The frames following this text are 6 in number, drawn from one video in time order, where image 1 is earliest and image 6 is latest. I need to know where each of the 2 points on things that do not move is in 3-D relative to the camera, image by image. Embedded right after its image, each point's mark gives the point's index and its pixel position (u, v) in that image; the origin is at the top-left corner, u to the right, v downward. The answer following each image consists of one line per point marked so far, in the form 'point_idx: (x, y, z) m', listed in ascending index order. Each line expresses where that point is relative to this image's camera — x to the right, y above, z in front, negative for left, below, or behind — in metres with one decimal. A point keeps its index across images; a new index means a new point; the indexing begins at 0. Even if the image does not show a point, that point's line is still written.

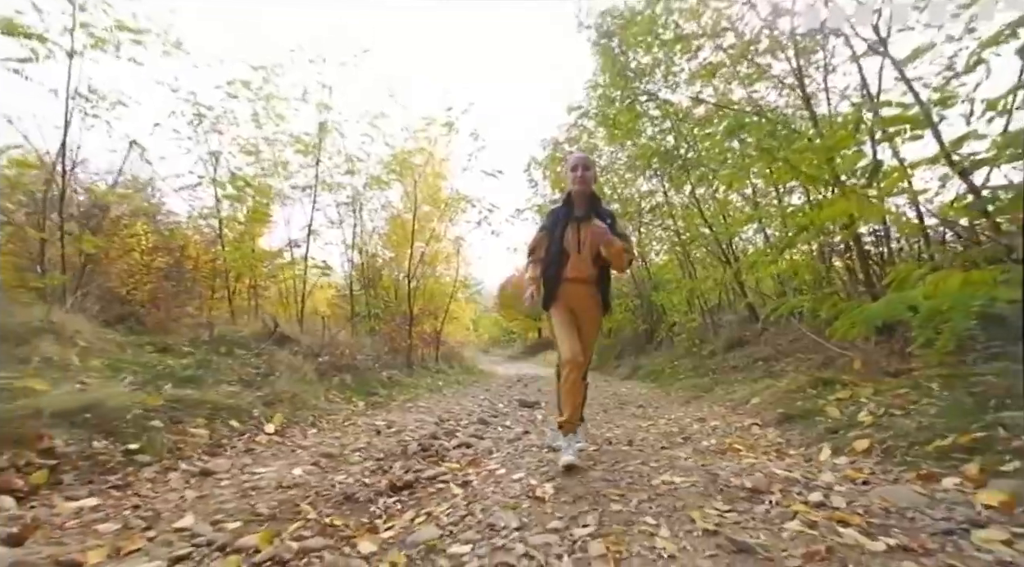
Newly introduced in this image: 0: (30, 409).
0: (-2.6, -0.7, +2.4) m
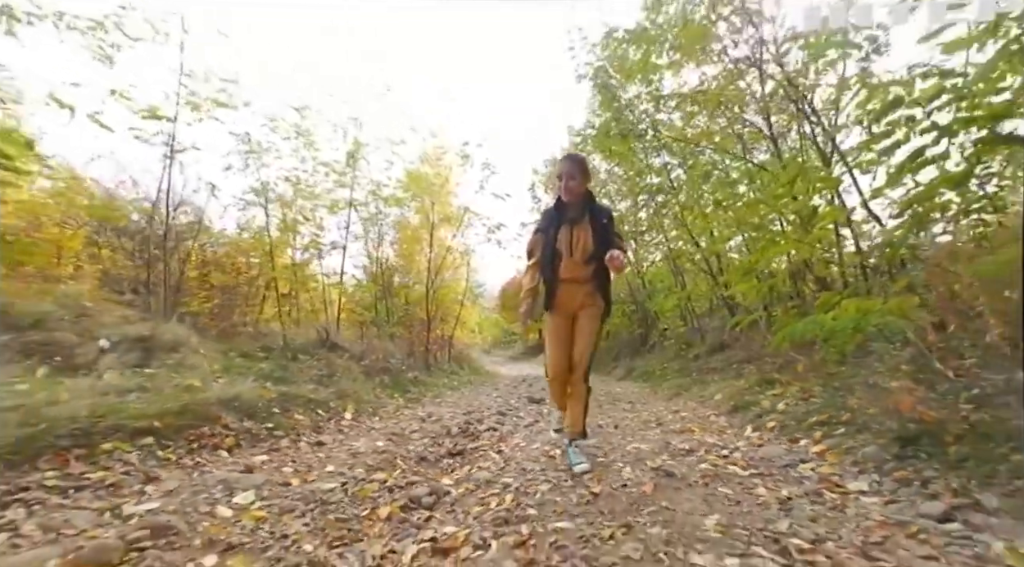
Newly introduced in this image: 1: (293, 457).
0: (-2.5, -0.9, +3.5) m
1: (-1.6, -1.3, +3.2) m
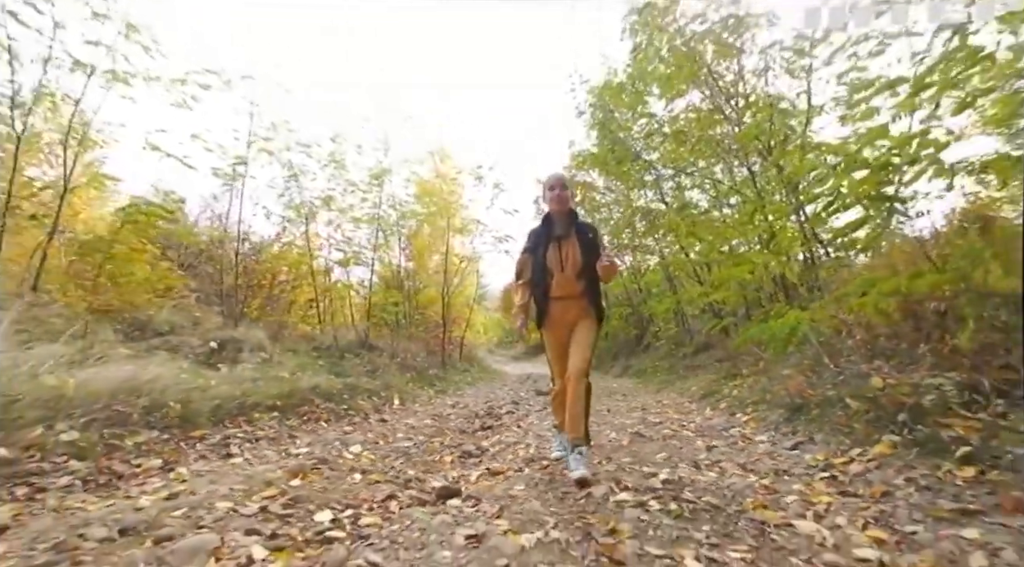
0: (-2.3, -1.1, +4.7) m
1: (-1.4, -1.4, +4.3) m
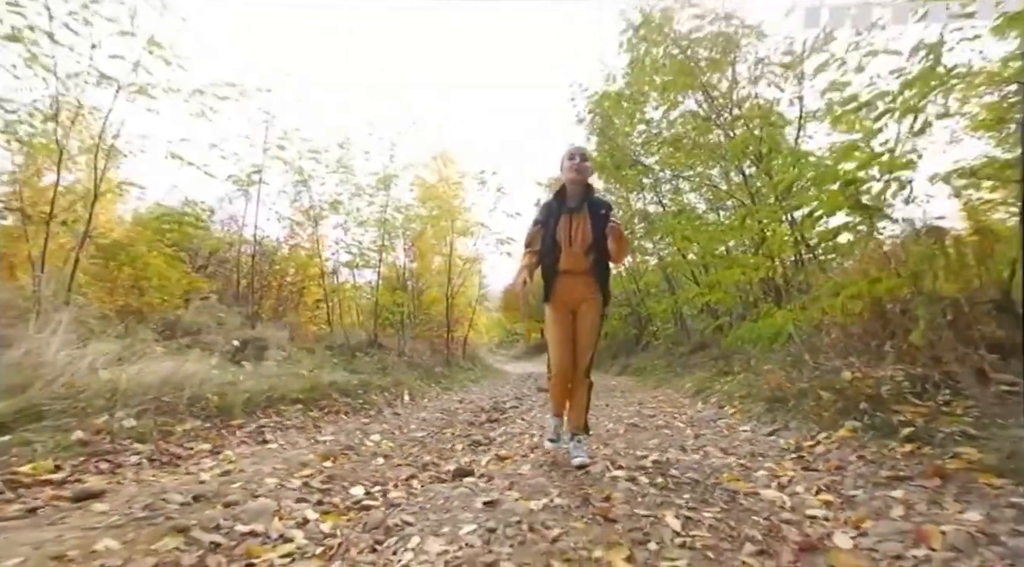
0: (-2.2, -1.1, +5.0) m
1: (-1.4, -1.5, +4.7) m
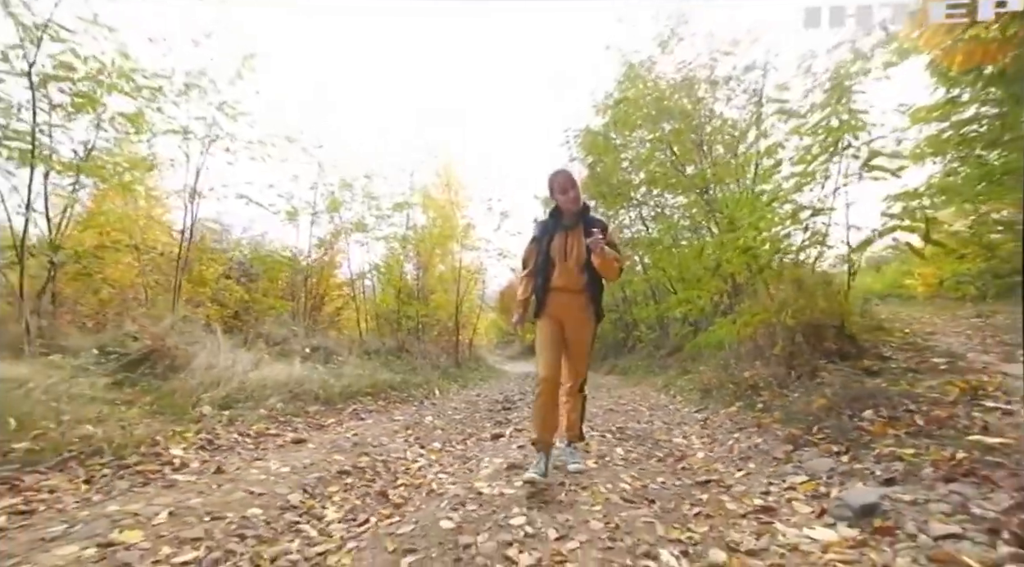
0: (-2.1, -1.5, +6.6) m
1: (-1.2, -1.8, +6.3) m
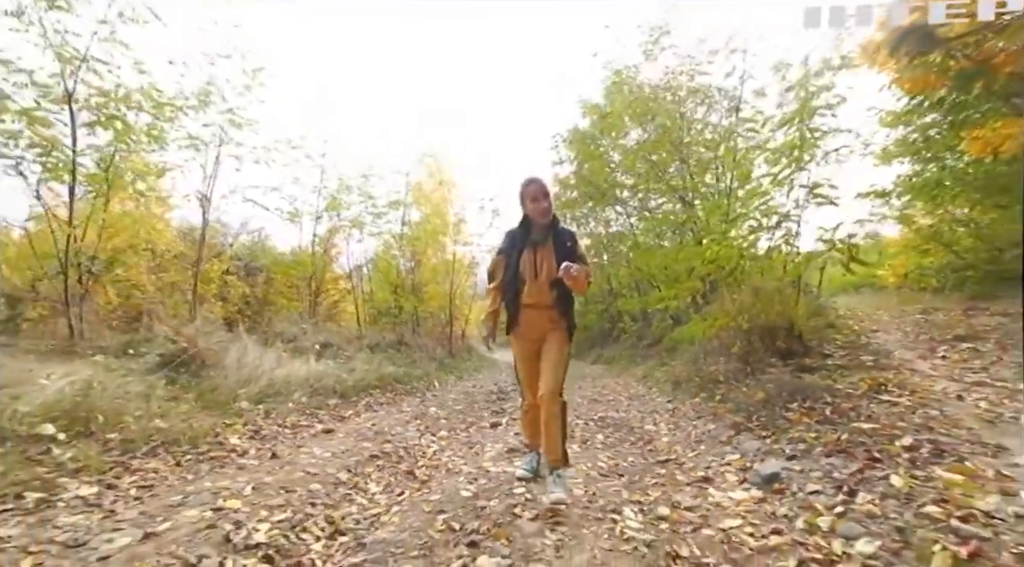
0: (-2.2, -1.5, +7.2) m
1: (-1.3, -1.8, +6.9) m
